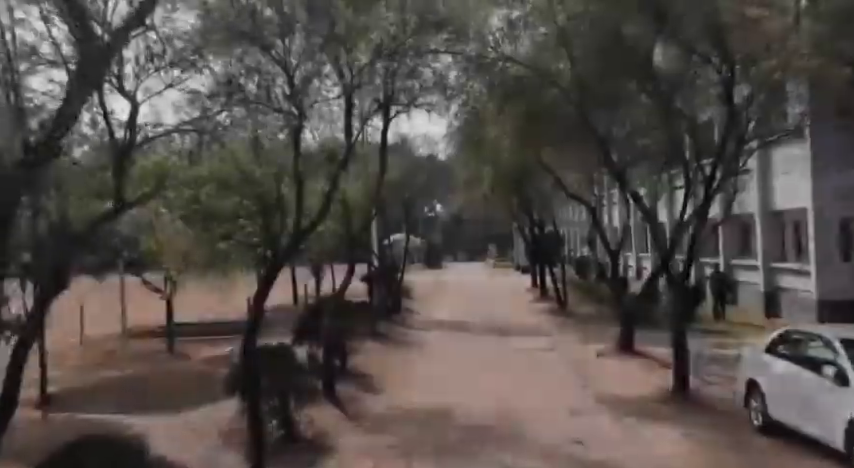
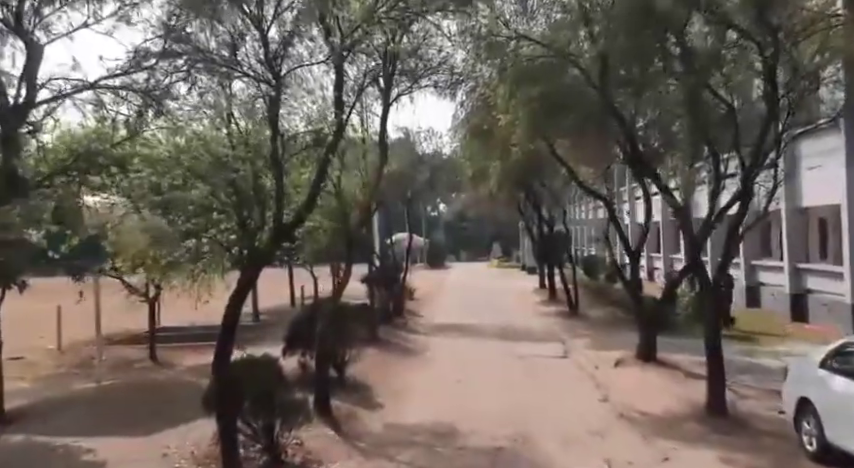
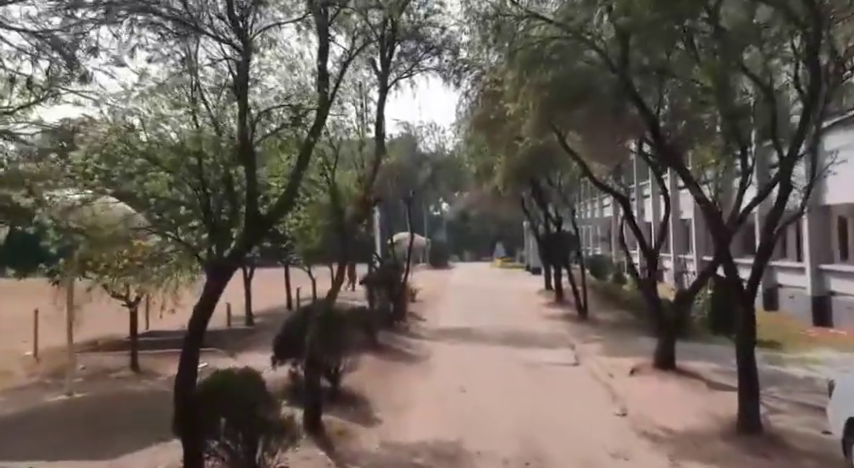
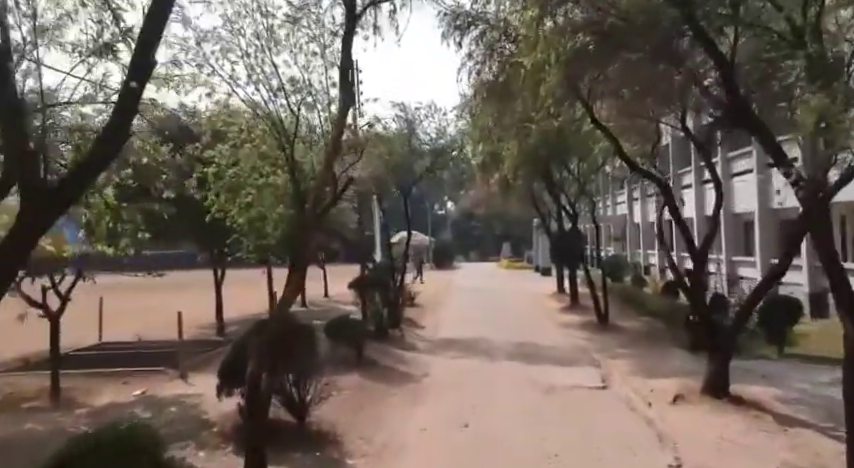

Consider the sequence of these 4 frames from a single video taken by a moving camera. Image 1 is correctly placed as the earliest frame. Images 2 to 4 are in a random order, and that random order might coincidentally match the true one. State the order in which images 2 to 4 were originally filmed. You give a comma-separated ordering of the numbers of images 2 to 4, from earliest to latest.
2, 3, 4
